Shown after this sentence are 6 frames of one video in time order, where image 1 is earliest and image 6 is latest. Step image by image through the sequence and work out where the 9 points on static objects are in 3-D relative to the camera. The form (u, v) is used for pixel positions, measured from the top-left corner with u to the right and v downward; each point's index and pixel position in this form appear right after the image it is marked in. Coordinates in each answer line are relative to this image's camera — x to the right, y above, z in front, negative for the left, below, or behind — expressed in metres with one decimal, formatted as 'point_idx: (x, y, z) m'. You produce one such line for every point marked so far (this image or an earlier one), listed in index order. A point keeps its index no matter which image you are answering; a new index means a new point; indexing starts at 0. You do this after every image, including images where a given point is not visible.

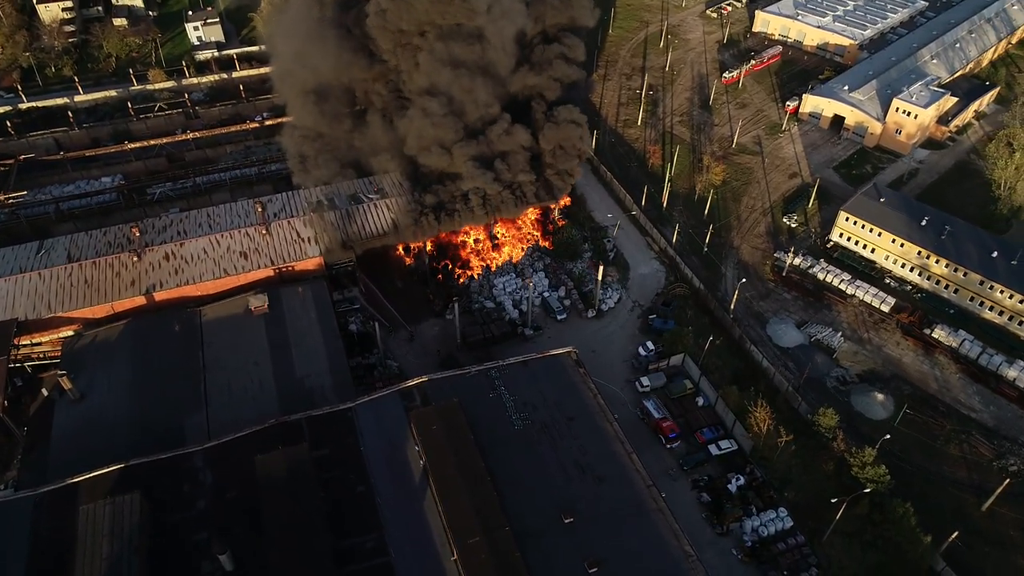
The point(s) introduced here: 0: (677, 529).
0: (+4.4, -6.5, +19.1) m
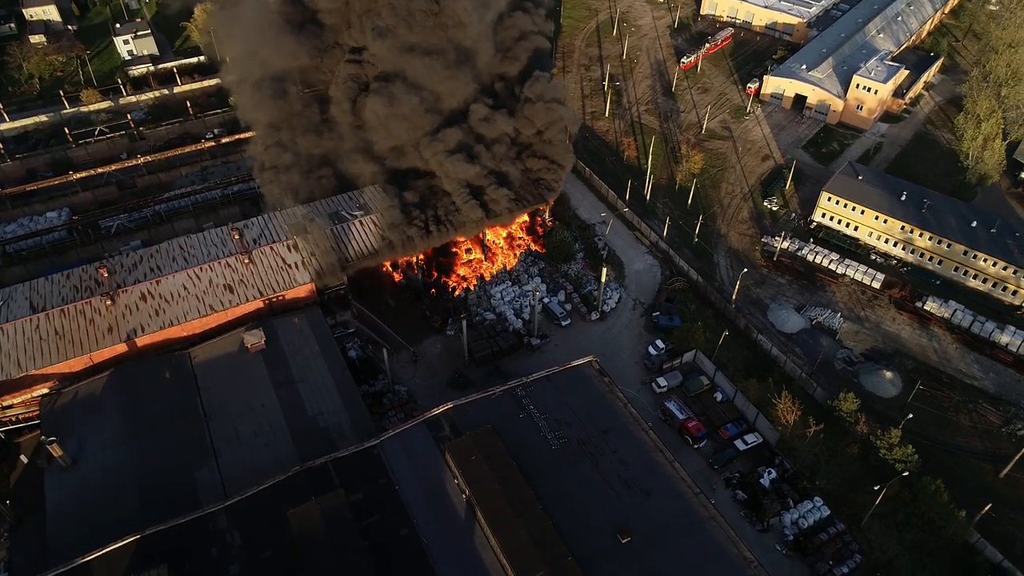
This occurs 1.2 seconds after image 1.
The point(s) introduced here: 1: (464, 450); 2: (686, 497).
0: (+5.9, -6.6, +18.8) m
1: (-1.2, -4.5, +19.7) m
2: (+4.8, -5.8, +19.7) m
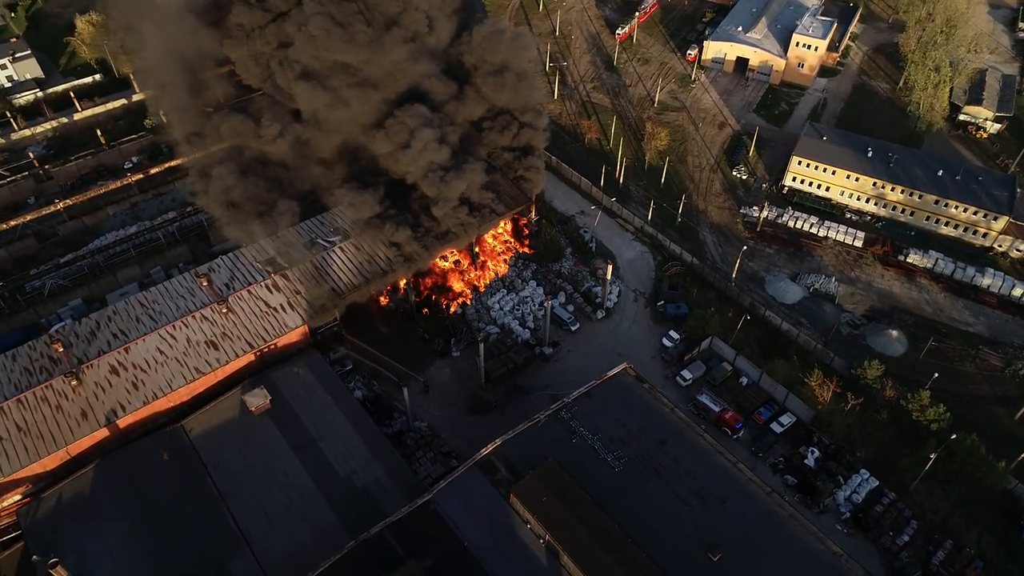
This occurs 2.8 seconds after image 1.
0: (+7.9, -6.3, +18.5) m
1: (+0.6, -5.2, +18.3) m
2: (+6.7, -5.7, +19.3) m
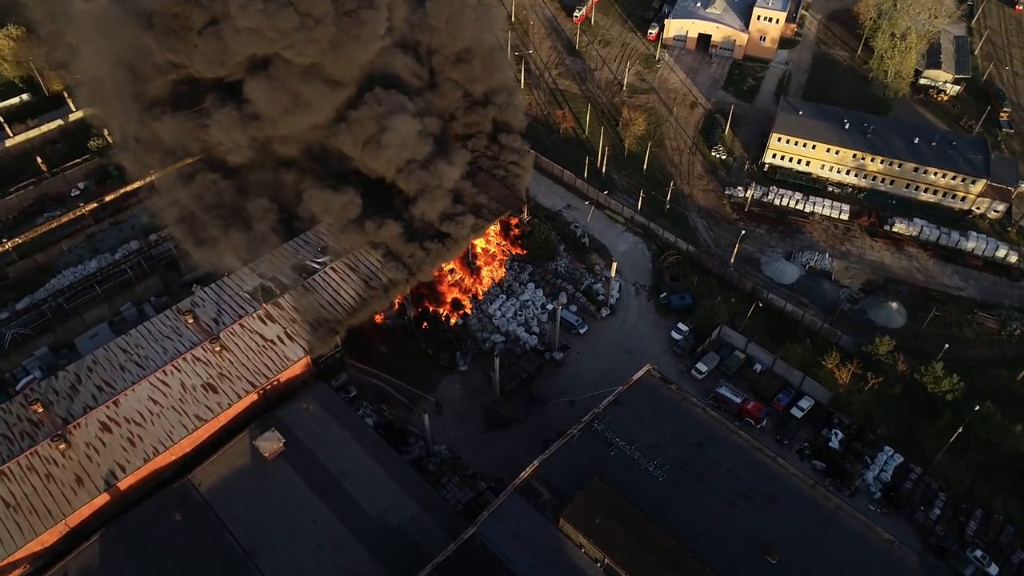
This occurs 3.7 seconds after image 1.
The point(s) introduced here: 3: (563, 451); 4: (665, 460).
0: (+9.2, -6.0, +18.5) m
1: (+1.8, -5.5, +17.6) m
2: (+7.9, -5.5, +19.1) m
3: (+1.4, -4.5, +19.5) m
4: (+4.2, -4.7, +19.5) m
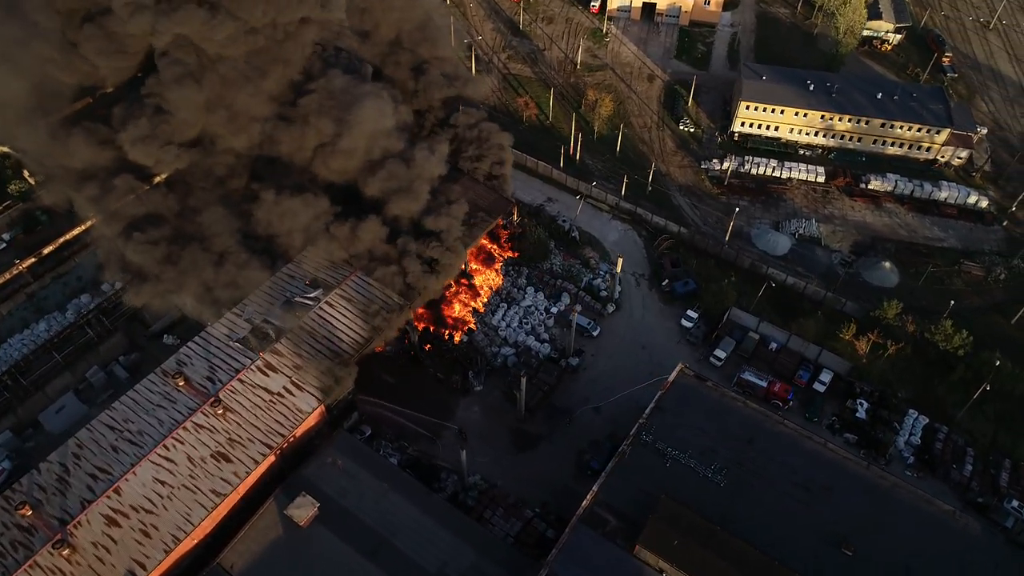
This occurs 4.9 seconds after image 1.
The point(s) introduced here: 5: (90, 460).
0: (+10.8, -5.4, +18.5) m
1: (+3.5, -5.9, +16.9) m
2: (+9.3, -5.0, +19.0) m
3: (+2.8, -4.8, +18.7) m
4: (+5.6, -4.7, +19.0) m
5: (-11.1, -4.5, +18.8) m
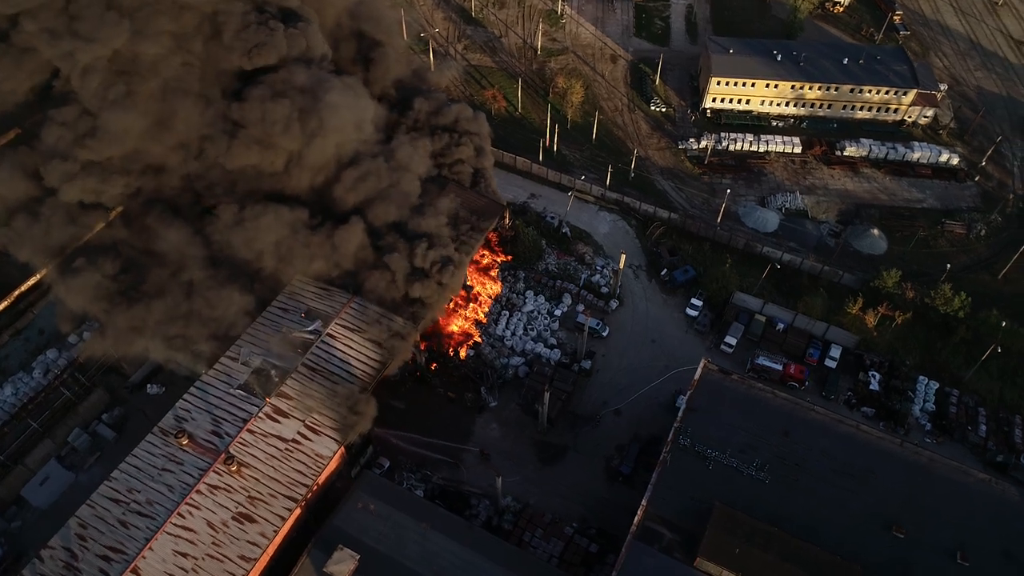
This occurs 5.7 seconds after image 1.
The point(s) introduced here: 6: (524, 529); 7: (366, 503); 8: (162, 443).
0: (+11.8, -4.7, +18.8) m
1: (+4.9, -6.0, +16.6) m
2: (+10.3, -4.4, +19.1) m
3: (+3.9, -4.9, +18.3) m
4: (+6.6, -4.5, +18.8) m
5: (-10.0, -6.1, +17.2) m
6: (+0.4, -6.7, +19.9) m
7: (-3.9, -5.6, +18.7) m
8: (-9.3, -4.1, +18.9) m
